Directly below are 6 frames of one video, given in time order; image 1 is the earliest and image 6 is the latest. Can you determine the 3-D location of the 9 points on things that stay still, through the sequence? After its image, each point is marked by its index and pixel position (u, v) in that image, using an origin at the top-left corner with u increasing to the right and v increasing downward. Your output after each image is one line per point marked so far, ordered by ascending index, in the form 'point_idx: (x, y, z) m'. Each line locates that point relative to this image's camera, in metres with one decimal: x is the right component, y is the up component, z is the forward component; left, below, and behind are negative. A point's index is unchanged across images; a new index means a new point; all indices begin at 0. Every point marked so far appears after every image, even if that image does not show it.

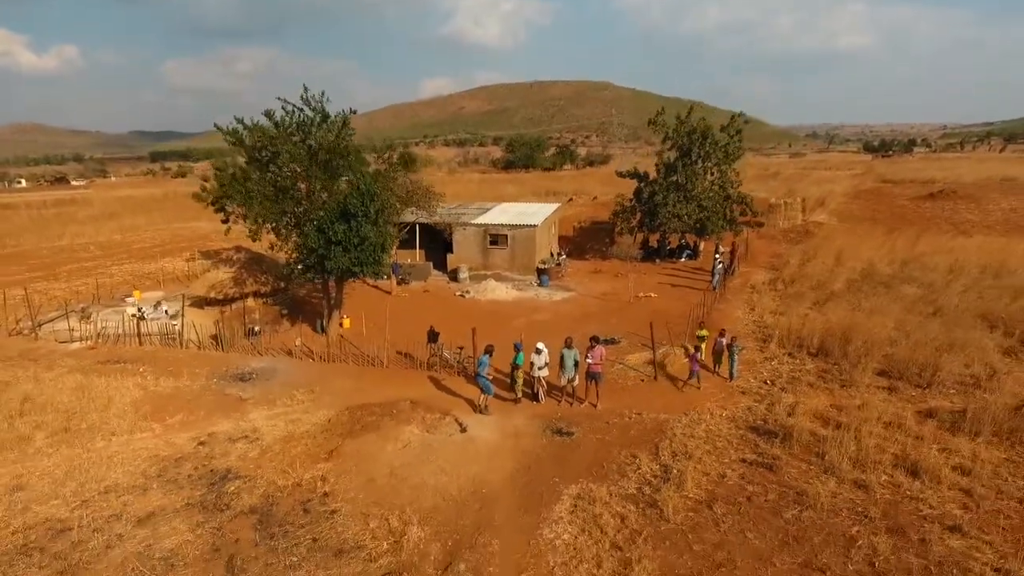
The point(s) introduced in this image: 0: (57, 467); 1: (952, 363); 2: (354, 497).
0: (-7.3, -2.8, +9.3) m
1: (+8.7, -1.4, +11.4) m
2: (-2.2, -2.9, +8.2) m
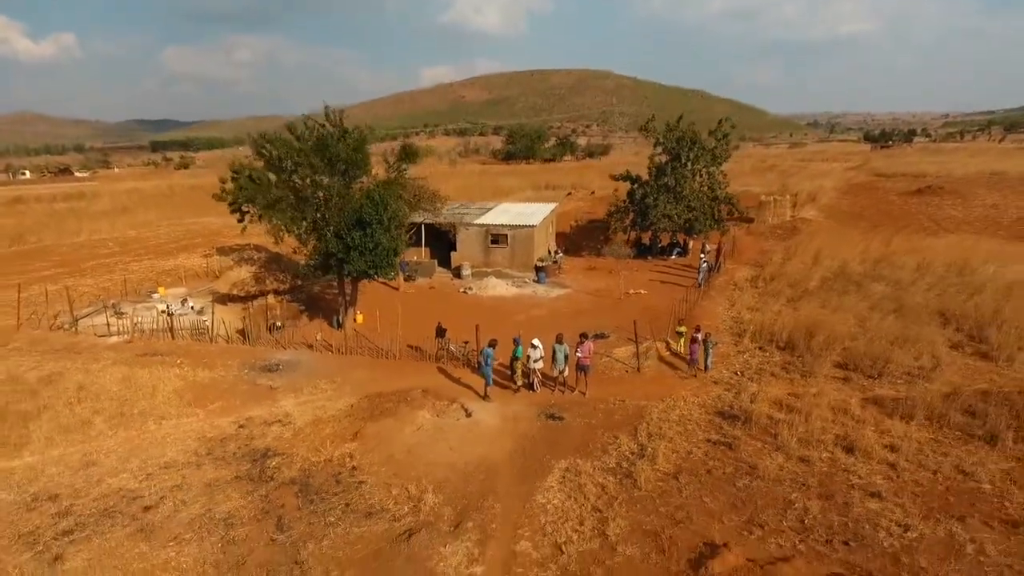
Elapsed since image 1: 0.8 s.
0: (-7.3, -2.9, +10.8) m
1: (+8.7, -1.5, +12.8) m
2: (-2.2, -3.0, +9.6) m
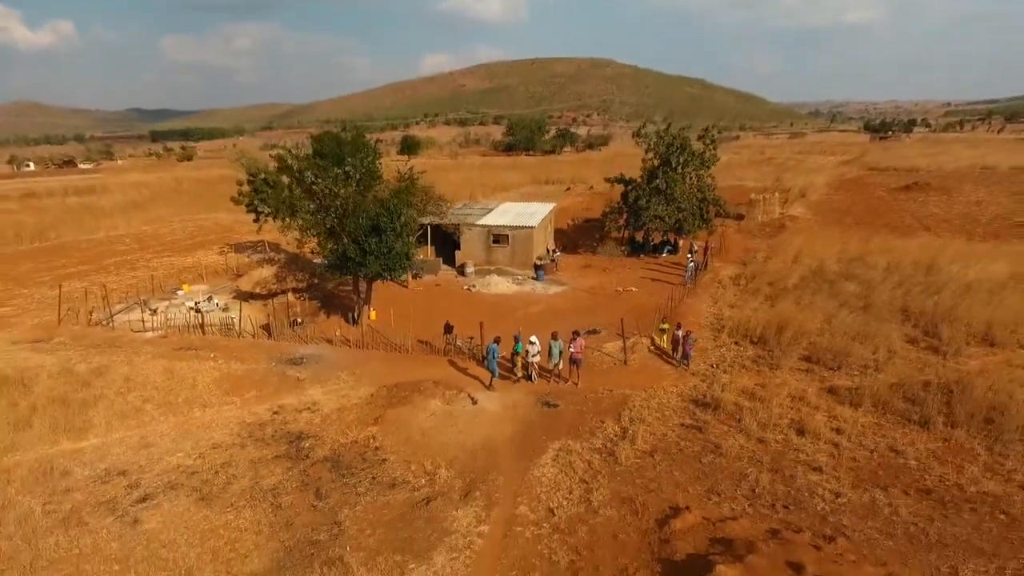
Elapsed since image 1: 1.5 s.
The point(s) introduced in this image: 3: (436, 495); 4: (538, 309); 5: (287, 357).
0: (-7.3, -3.0, +12.4) m
1: (+8.7, -1.5, +14.4) m
2: (-2.2, -3.1, +11.2) m
3: (-1.3, -3.5, +9.8) m
4: (+0.8, -0.7, +19.1) m
5: (-6.1, -1.9, +15.8) m
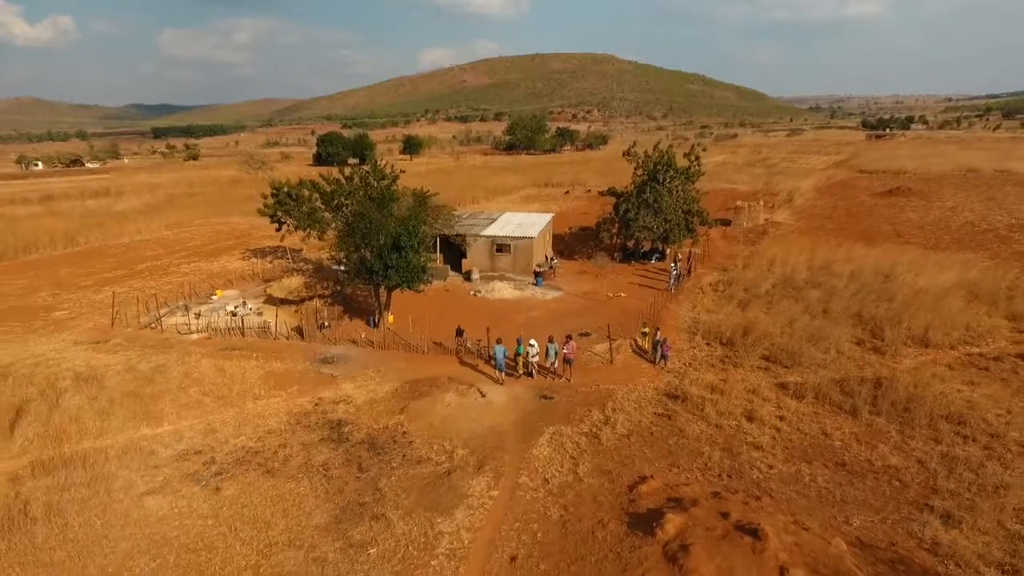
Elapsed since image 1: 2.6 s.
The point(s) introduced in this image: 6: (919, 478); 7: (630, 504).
0: (-7.2, -3.3, +14.9) m
1: (+8.7, -1.8, +16.9) m
2: (-2.2, -3.4, +13.7) m
3: (-1.2, -3.8, +12.3) m
4: (+0.9, -0.9, +21.6) m
5: (-6.1, -2.2, +18.2) m
6: (+7.9, -3.6, +11.2) m
7: (+2.2, -3.9, +10.5) m
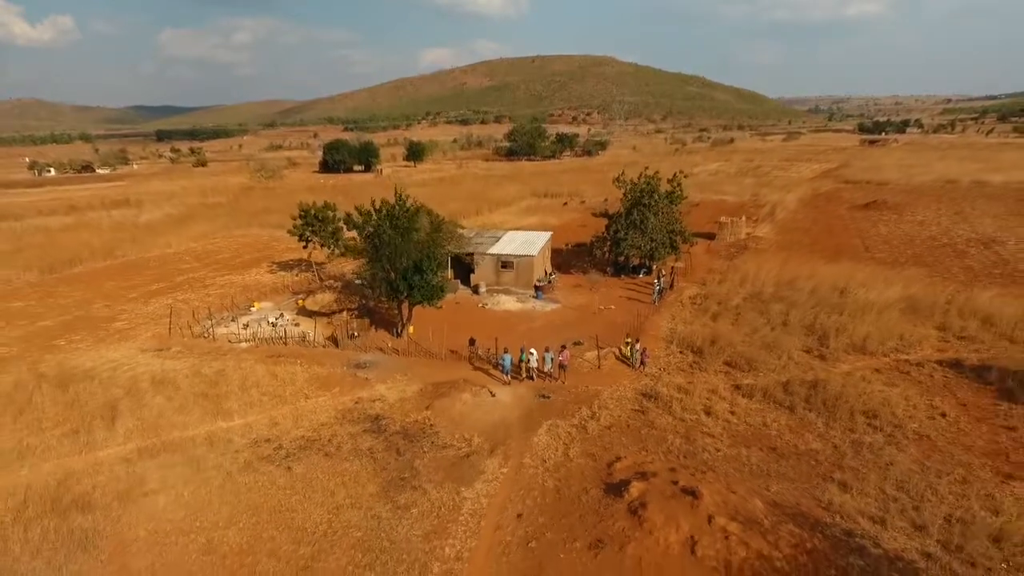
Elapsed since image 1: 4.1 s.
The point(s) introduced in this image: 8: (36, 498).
0: (-7.1, -3.9, +18.3) m
1: (+8.9, -2.4, +20.2) m
2: (-2.0, -4.1, +17.1) m
3: (-1.1, -4.4, +15.7) m
4: (+1.1, -1.6, +25.0) m
5: (-5.9, -2.8, +21.6) m
6: (+8.0, -4.2, +14.6) m
7: (+2.3, -4.5, +13.9) m
8: (-11.8, -5.2, +14.3) m
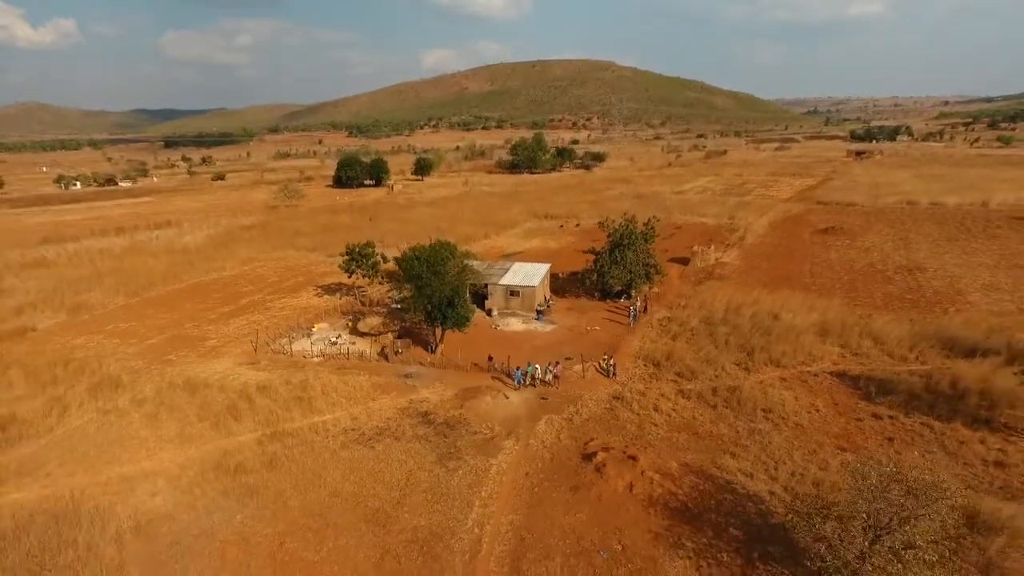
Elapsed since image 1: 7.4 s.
0: (-6.7, -5.5, +25.8) m
1: (+9.3, -3.9, +27.7) m
2: (-1.6, -5.6, +24.6) m
3: (-0.7, -5.9, +23.2) m
4: (+1.5, -3.1, +32.5) m
5: (-5.5, -4.3, +29.2) m
6: (+8.4, -5.7, +22.1) m
7: (+2.7, -6.0, +21.4) m
8: (-11.4, -6.7, +21.9) m
